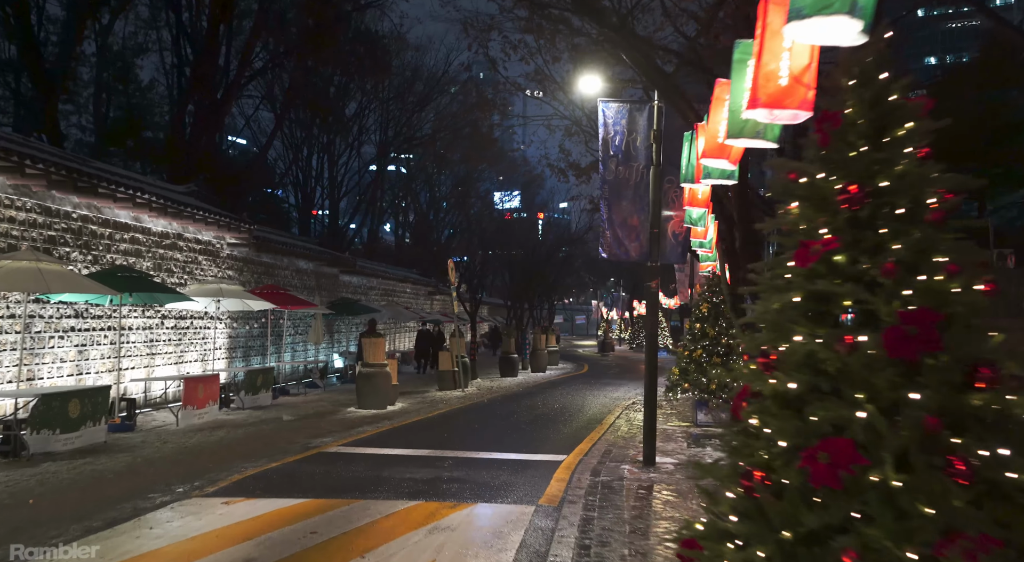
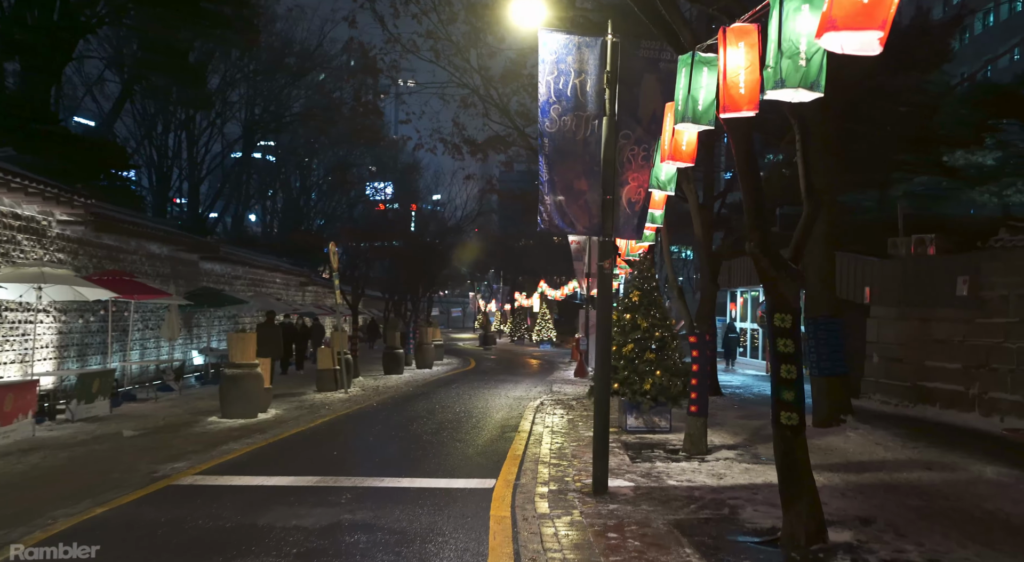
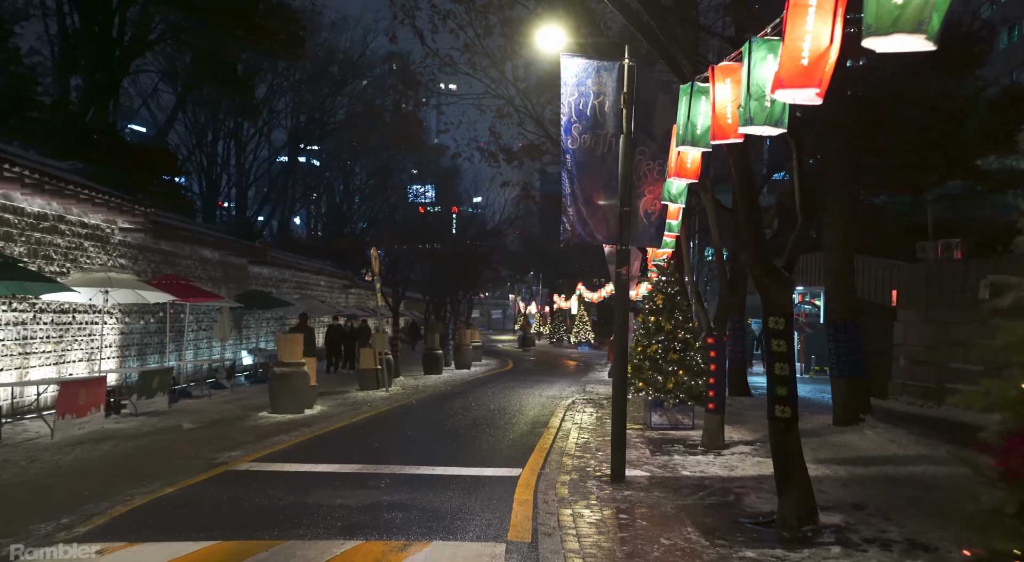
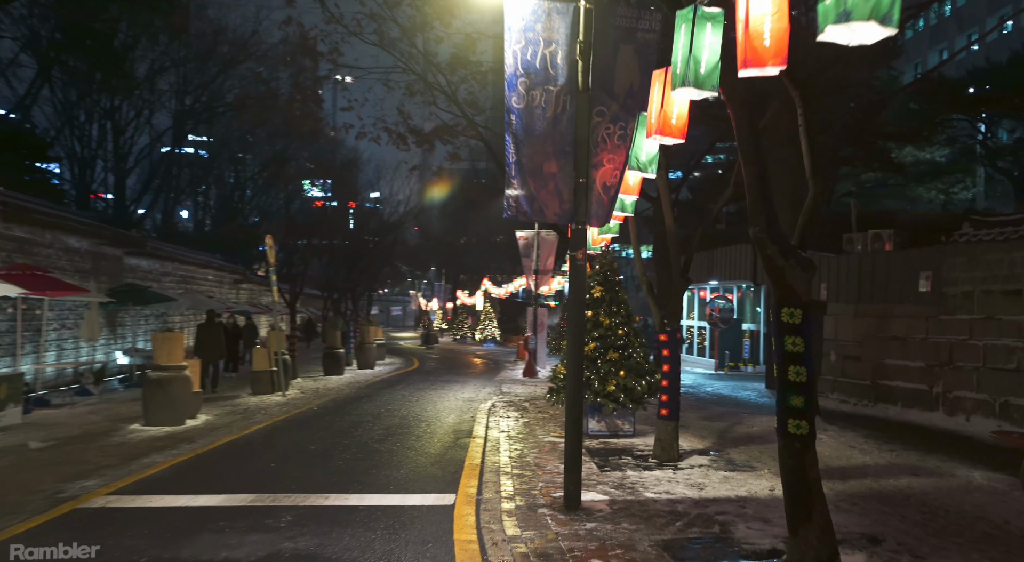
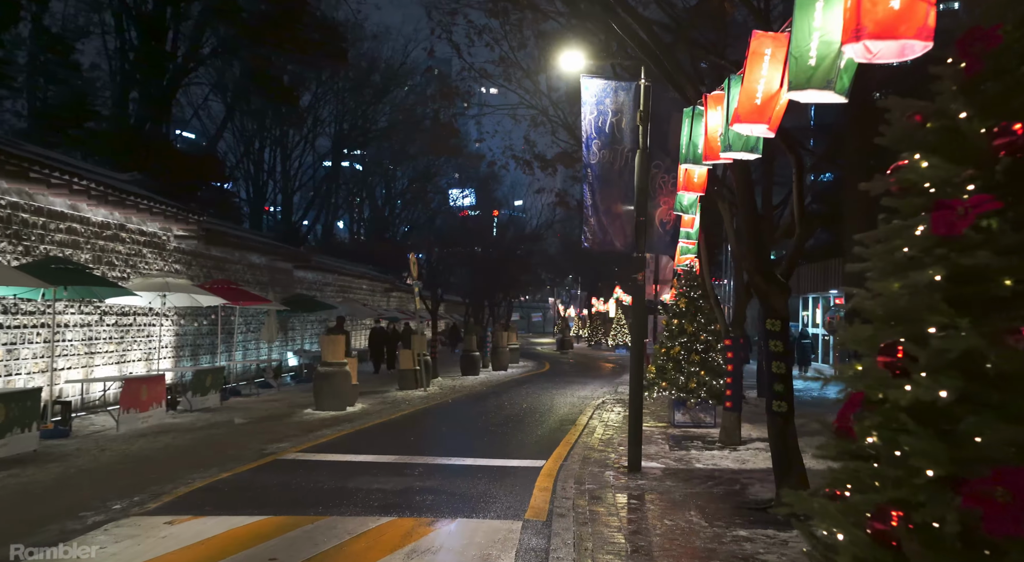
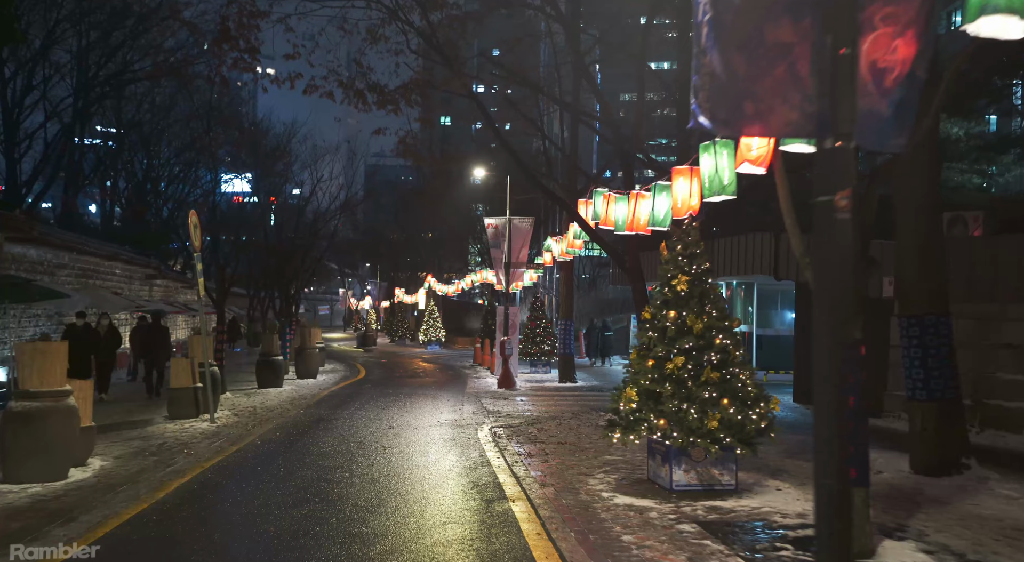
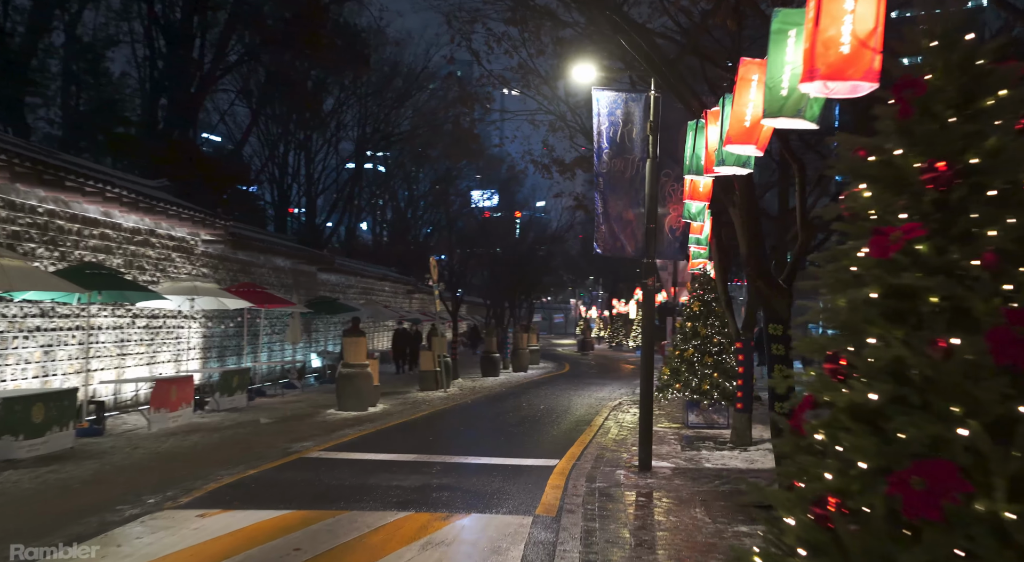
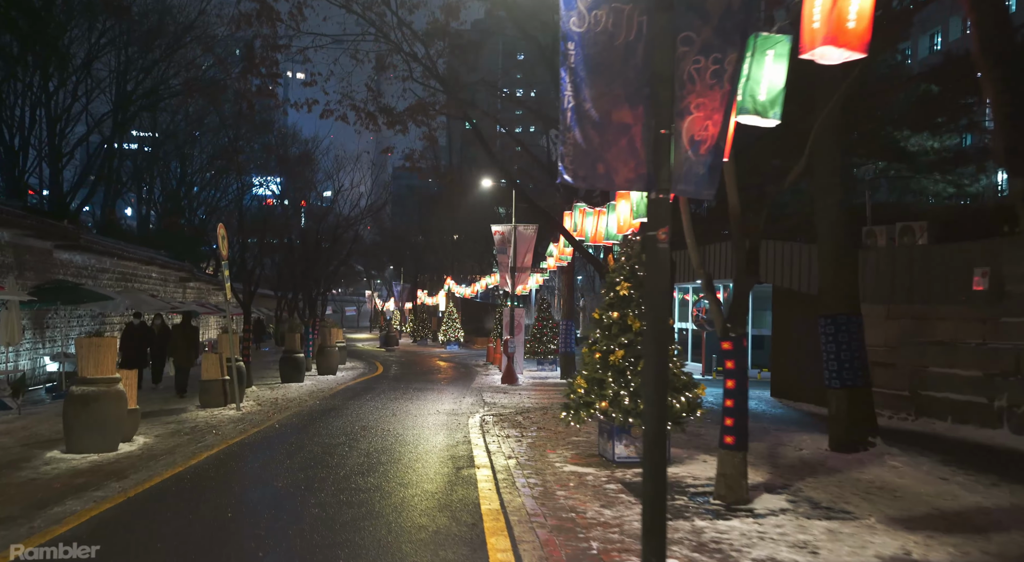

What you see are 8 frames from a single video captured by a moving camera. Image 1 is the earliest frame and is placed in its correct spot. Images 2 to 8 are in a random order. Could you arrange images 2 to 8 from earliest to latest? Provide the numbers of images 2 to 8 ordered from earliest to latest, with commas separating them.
7, 5, 3, 2, 4, 8, 6
